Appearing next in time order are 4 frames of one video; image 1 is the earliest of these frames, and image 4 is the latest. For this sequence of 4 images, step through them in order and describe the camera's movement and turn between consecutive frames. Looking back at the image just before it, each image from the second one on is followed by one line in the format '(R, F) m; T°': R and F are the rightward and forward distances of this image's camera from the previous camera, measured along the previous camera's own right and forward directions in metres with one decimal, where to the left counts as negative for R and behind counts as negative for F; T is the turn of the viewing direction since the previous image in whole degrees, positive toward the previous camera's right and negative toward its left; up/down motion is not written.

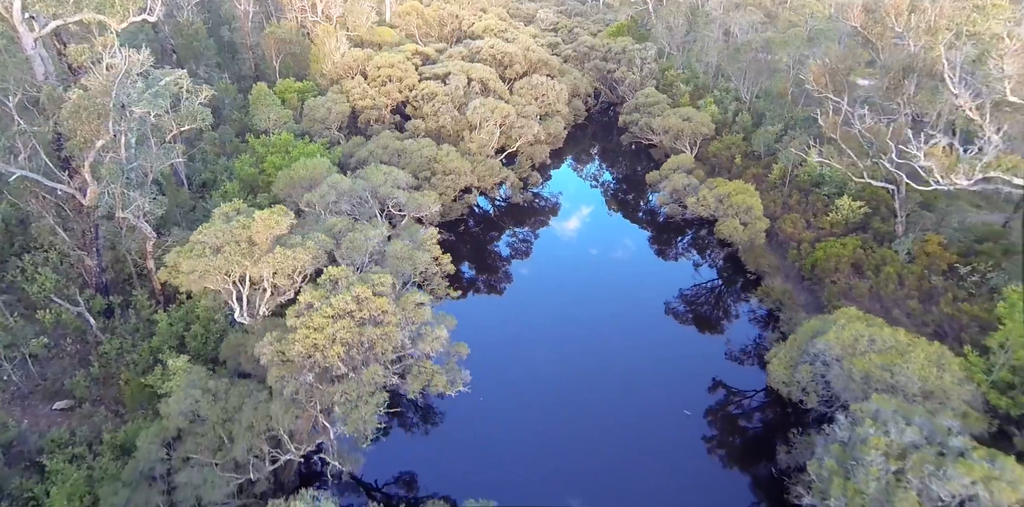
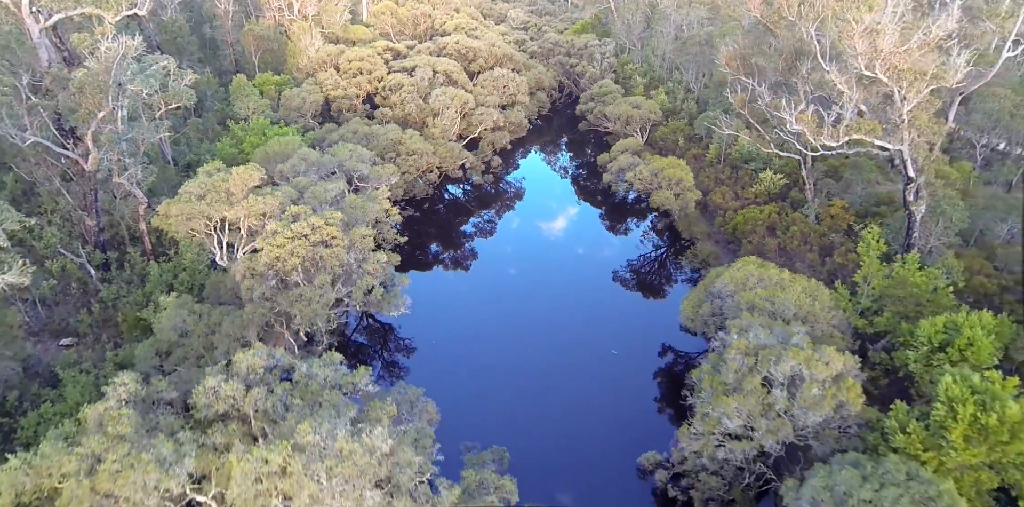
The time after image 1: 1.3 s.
(+2.2, -5.1) m; +1°
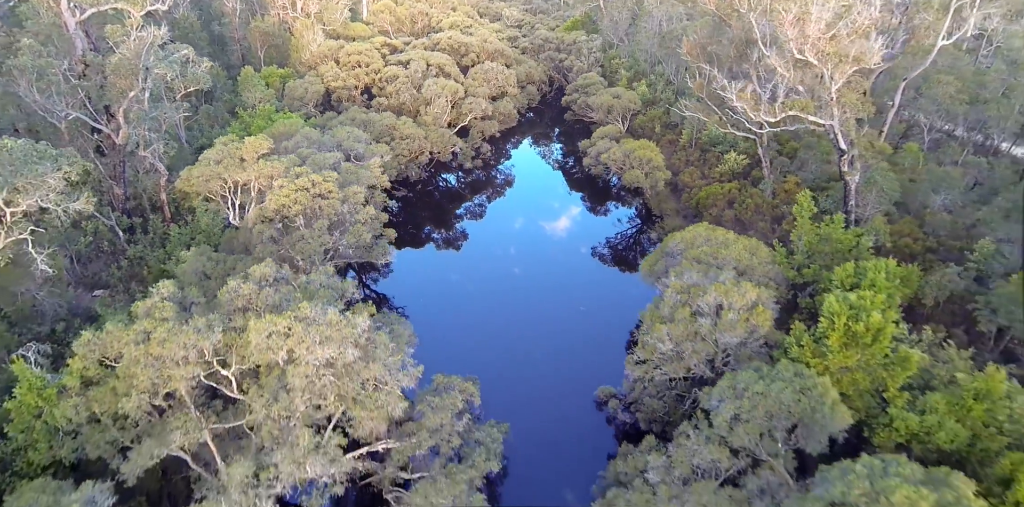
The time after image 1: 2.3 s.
(+1.5, -4.7) m; 0°
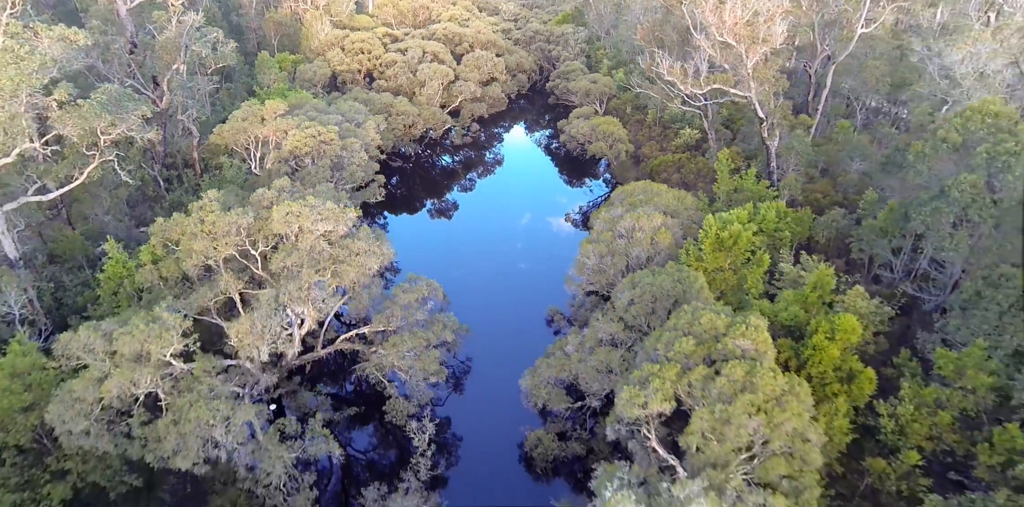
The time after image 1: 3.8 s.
(+2.5, -8.1) m; -1°
